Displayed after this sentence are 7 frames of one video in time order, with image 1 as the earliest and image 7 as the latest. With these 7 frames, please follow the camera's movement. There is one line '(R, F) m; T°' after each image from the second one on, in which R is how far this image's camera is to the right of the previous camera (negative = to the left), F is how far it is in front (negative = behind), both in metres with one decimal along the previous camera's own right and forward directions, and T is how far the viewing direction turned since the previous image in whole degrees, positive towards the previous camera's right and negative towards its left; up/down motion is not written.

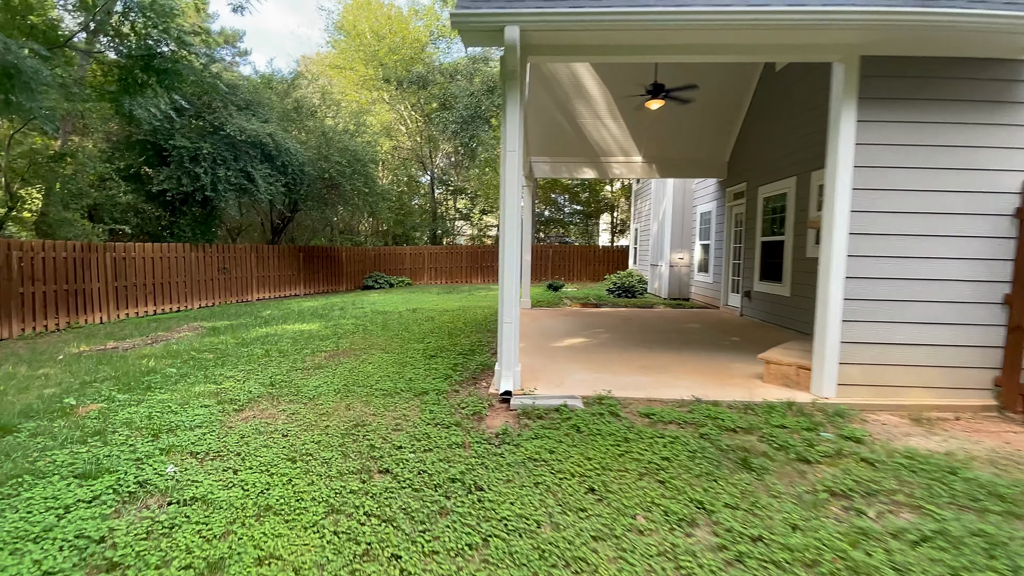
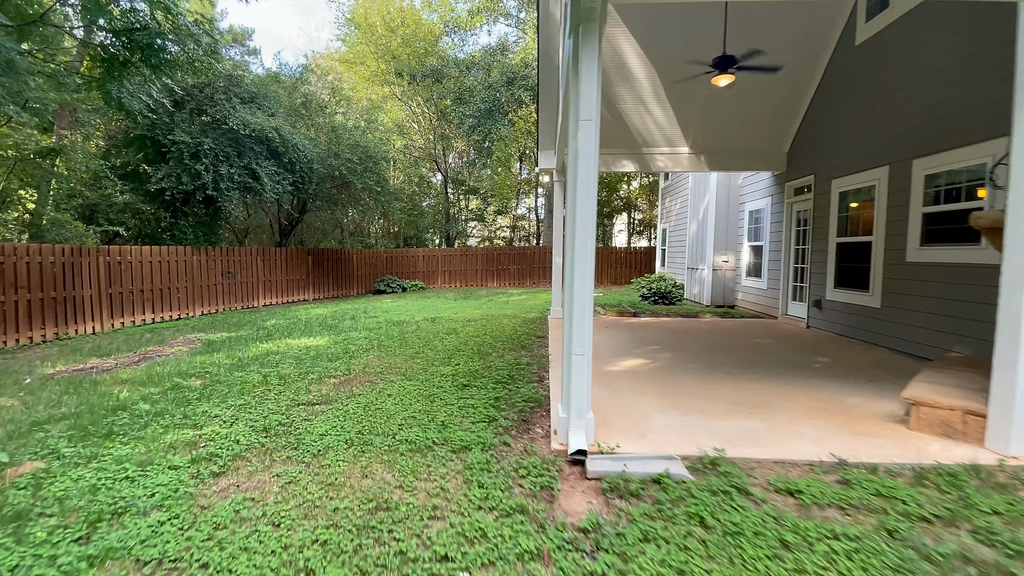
(-0.4, +0.9) m; -1°
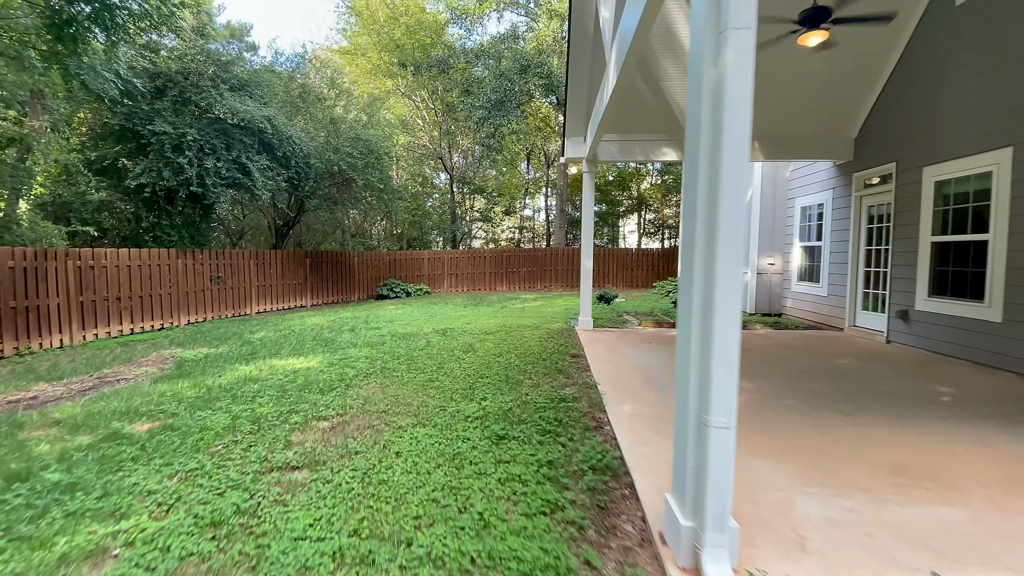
(-0.3, +1.1) m; 0°
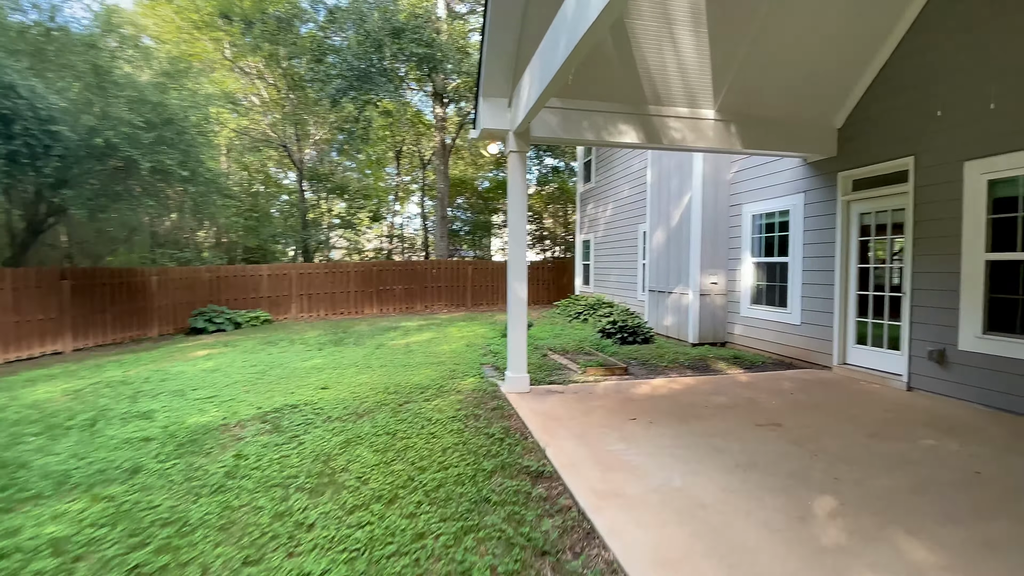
(-0.2, +2.6) m; +16°
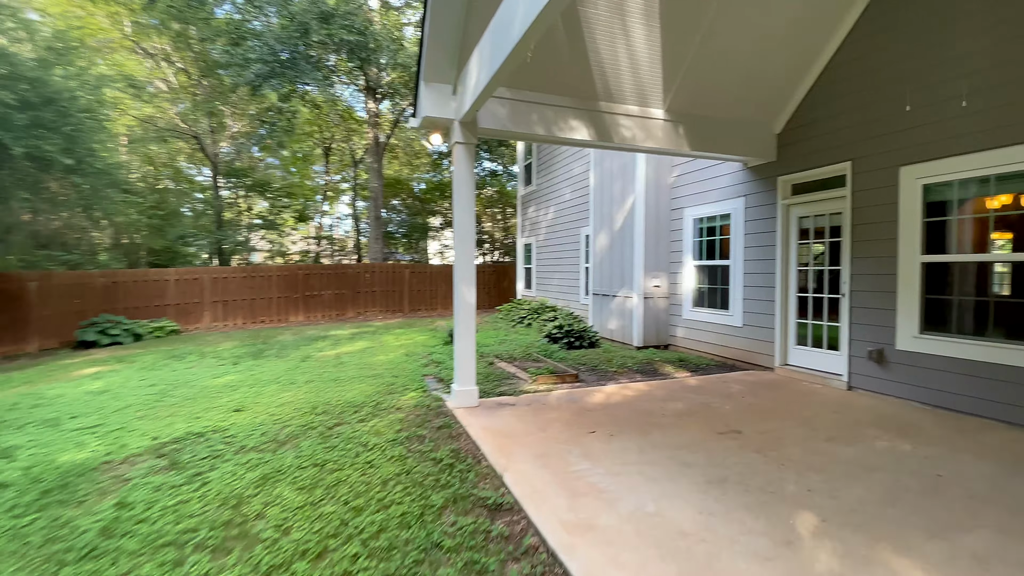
(-0.1, +0.4) m; +8°
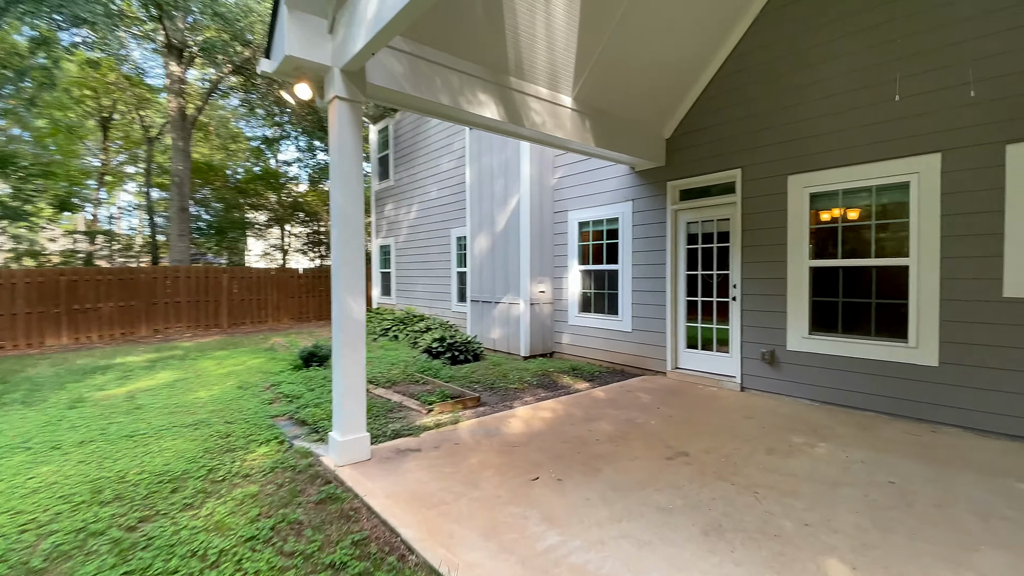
(-0.4, +0.9) m; +19°
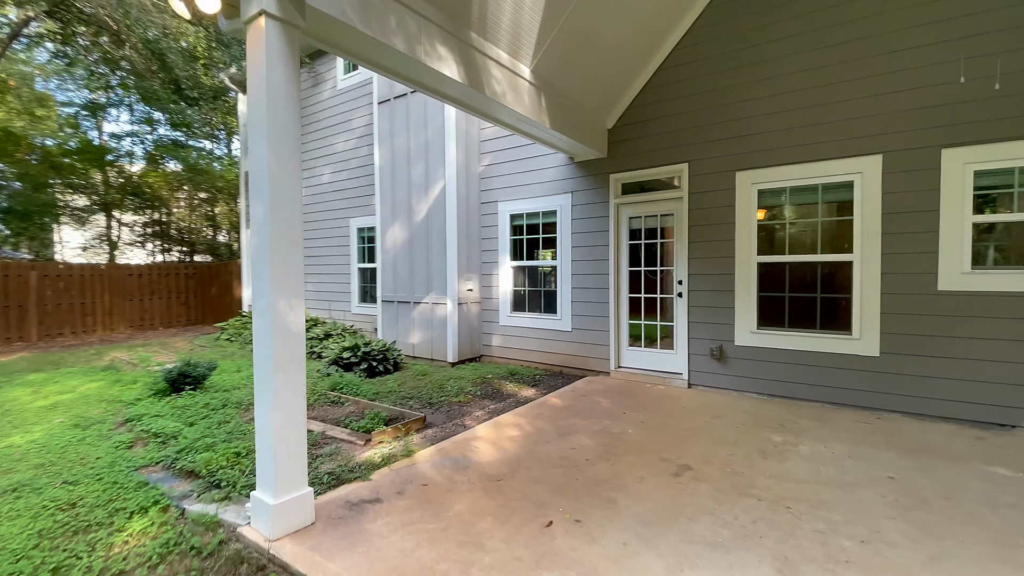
(-0.6, +0.7) m; +15°
